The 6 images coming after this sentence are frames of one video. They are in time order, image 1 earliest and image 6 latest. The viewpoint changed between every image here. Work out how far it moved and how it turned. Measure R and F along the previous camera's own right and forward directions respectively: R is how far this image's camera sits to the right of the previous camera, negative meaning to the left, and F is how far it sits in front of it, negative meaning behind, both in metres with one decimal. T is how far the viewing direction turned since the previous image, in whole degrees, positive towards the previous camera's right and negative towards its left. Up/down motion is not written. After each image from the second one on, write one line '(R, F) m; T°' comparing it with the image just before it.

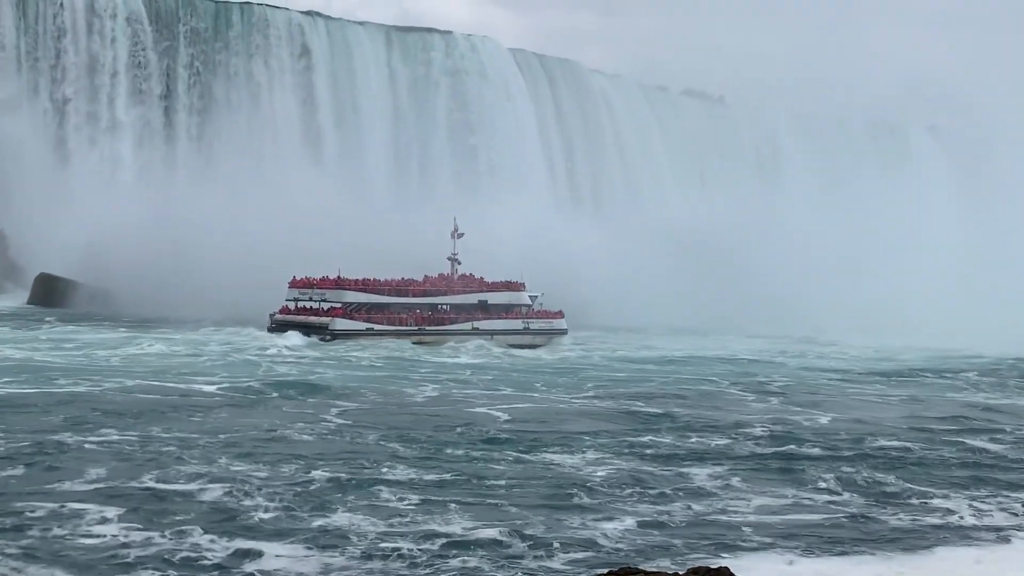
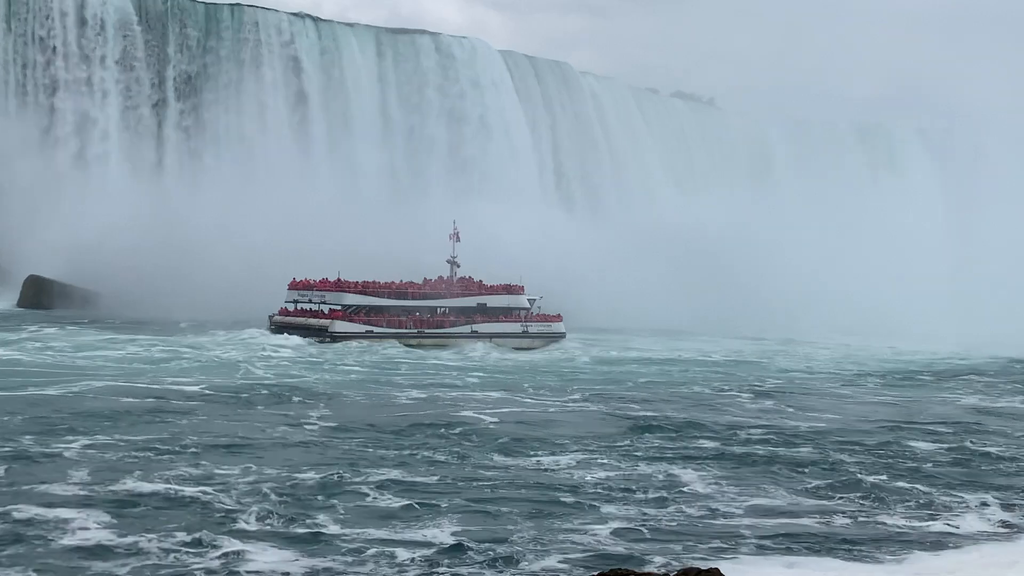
(-2.4, -1.9) m; 0°
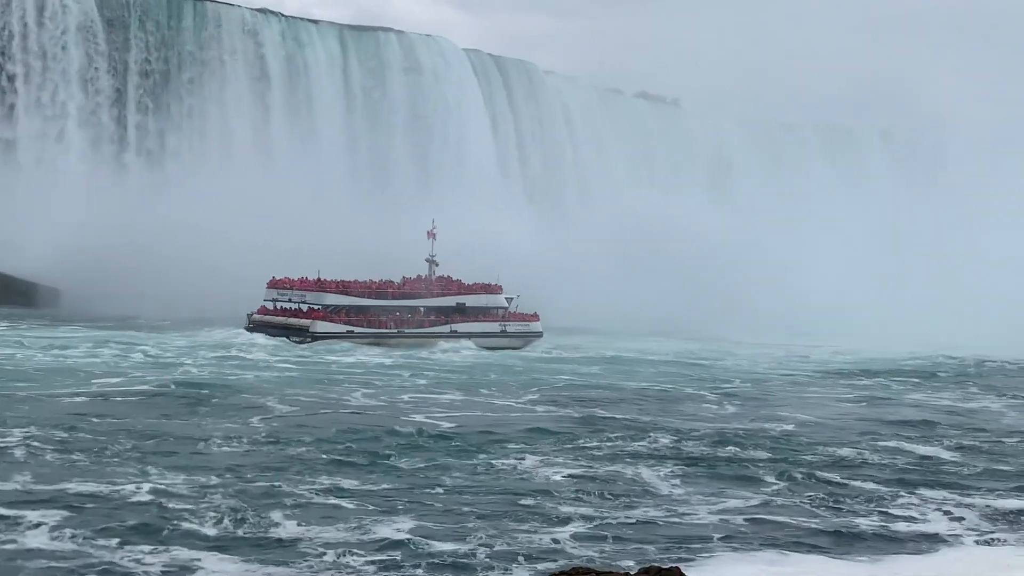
(+0.6, +0.1) m; +1°
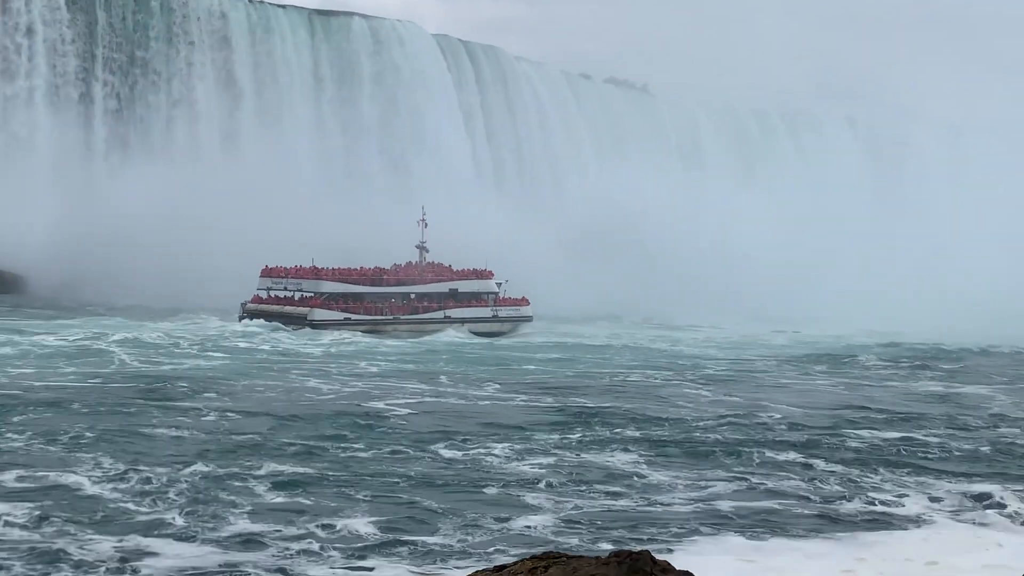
(+0.6, +0.1) m; +1°
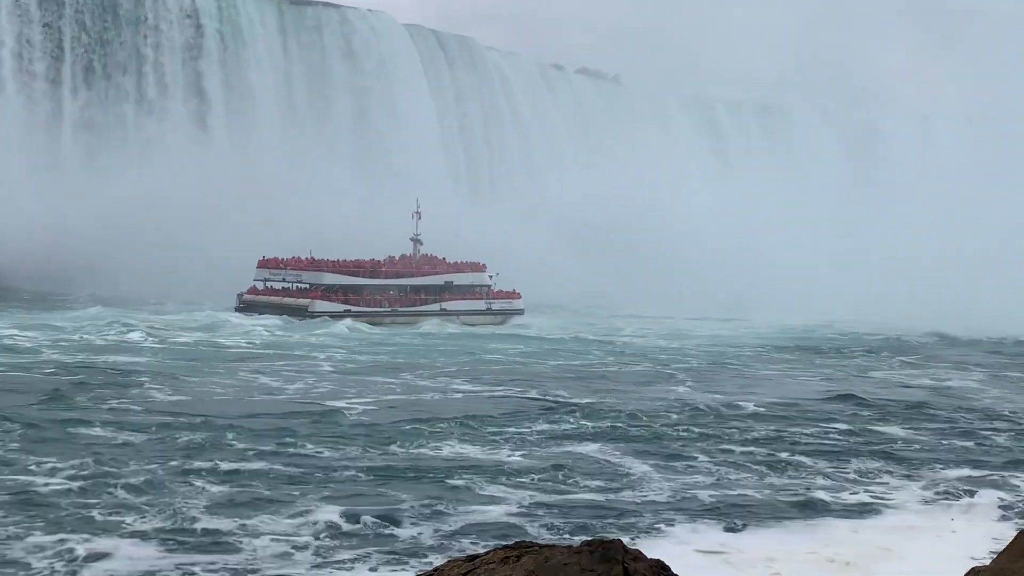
(+0.6, -0.1) m; +1°
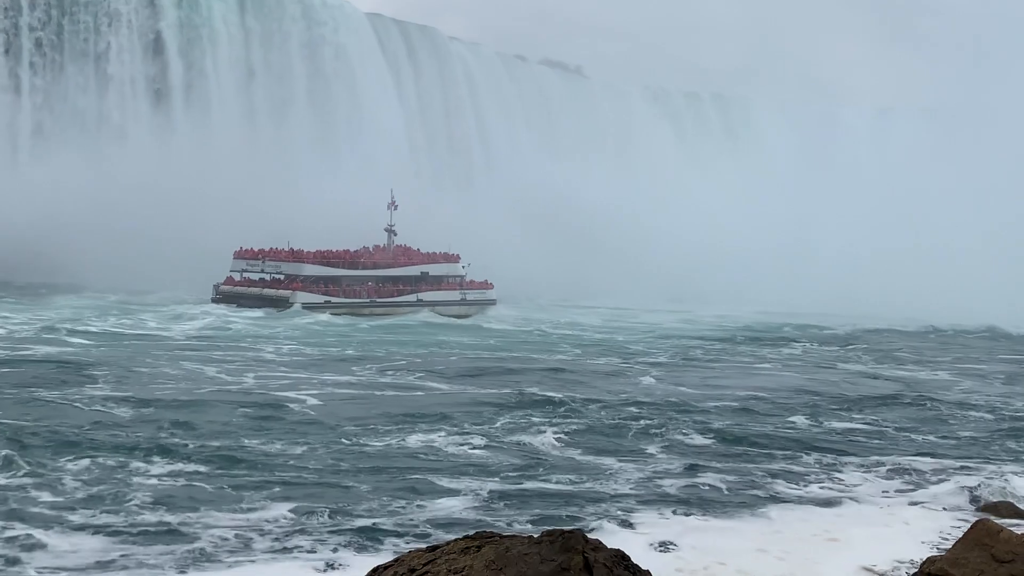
(+0.4, 0.0) m; +2°
